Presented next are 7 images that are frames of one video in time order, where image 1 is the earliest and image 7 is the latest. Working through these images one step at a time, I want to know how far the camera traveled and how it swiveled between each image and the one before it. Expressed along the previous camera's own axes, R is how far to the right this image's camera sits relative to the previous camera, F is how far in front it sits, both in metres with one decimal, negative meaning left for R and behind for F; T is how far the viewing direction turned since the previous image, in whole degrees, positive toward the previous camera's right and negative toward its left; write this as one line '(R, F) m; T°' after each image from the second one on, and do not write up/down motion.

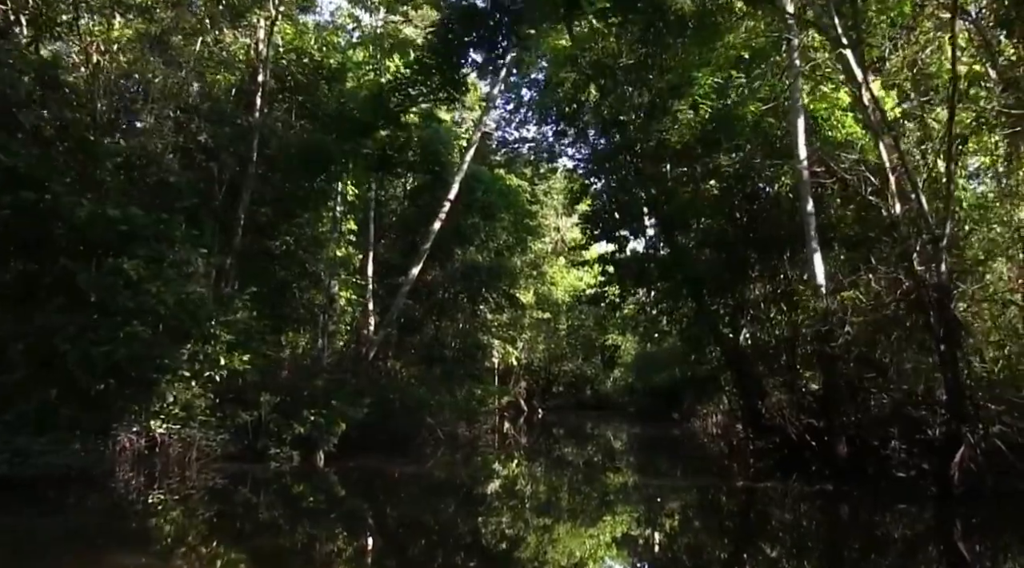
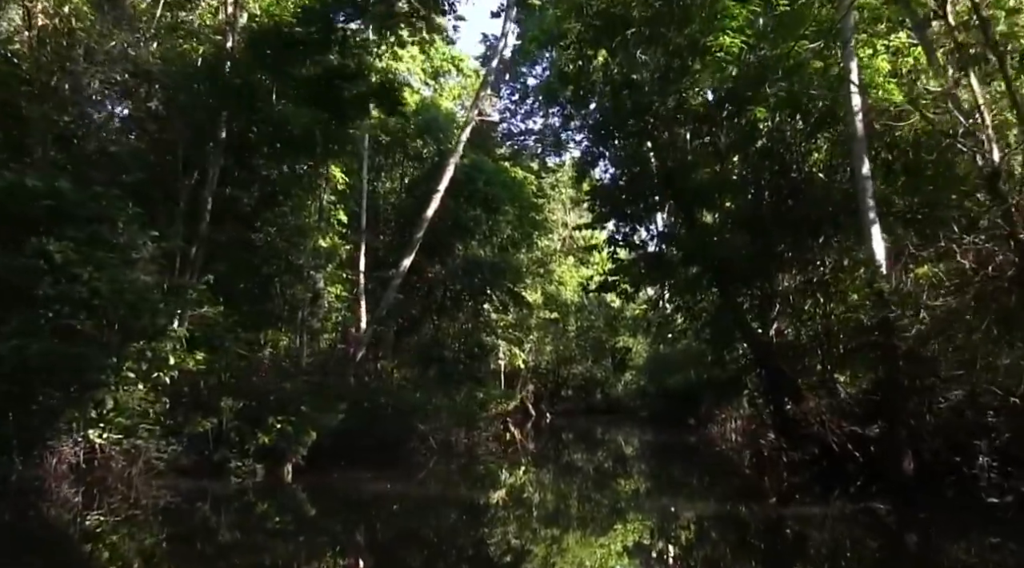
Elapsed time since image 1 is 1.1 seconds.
(+0.2, +1.6) m; -1°
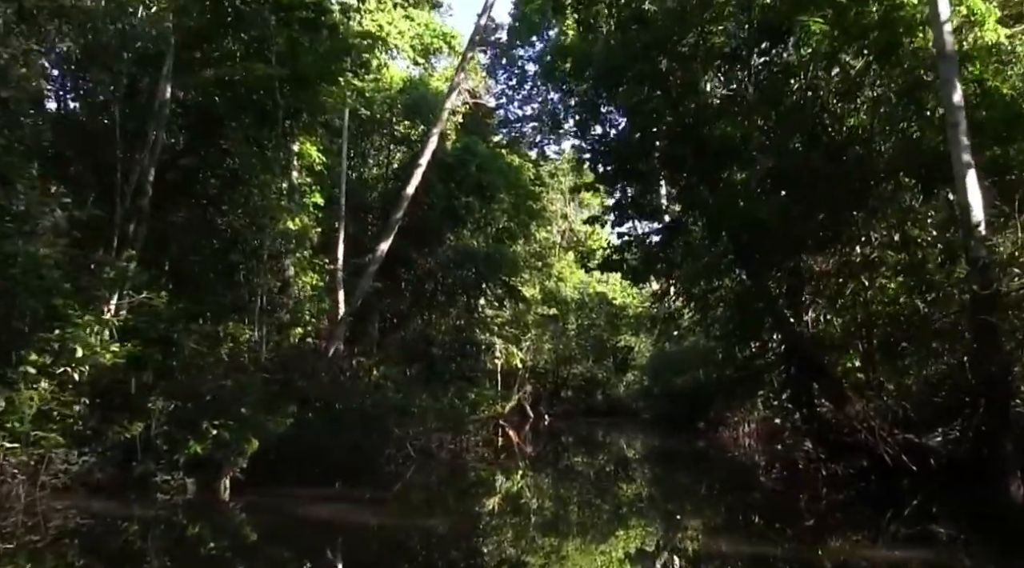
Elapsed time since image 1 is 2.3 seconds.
(+0.2, +1.8) m; 0°
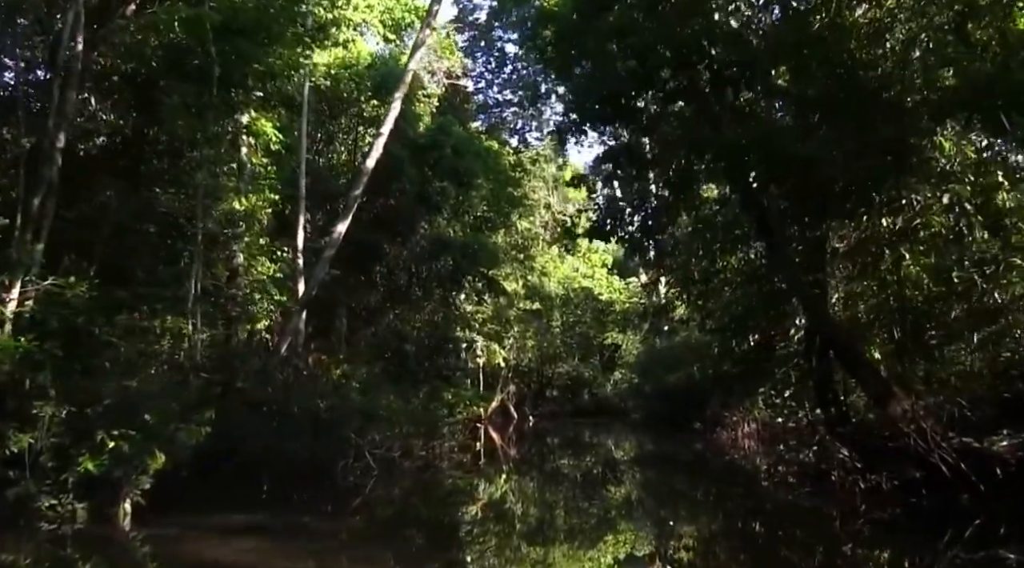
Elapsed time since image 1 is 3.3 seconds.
(+0.1, +1.6) m; +1°
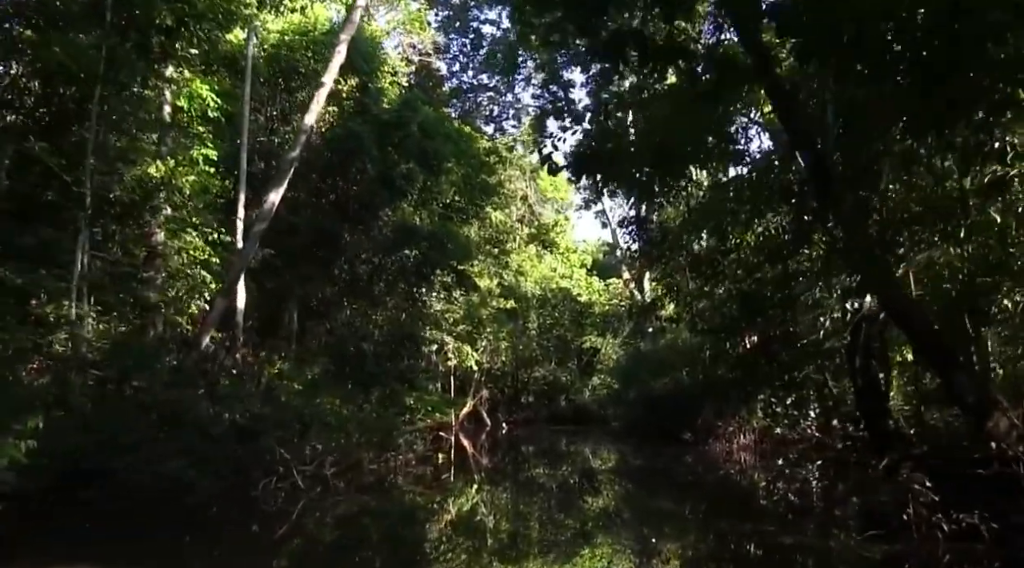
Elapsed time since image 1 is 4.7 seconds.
(+0.1, +2.0) m; +1°
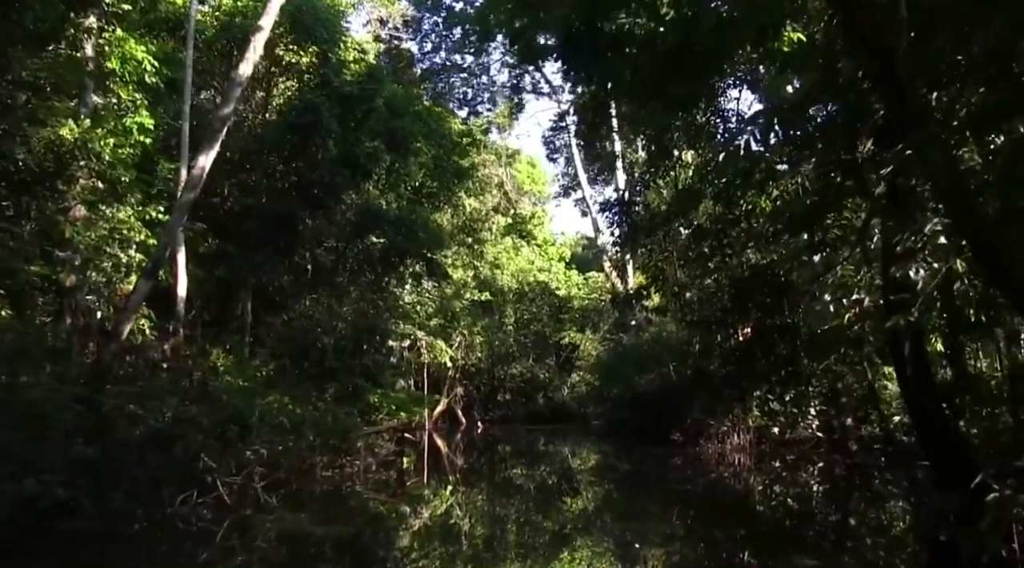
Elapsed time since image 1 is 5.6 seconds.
(+0.1, +1.4) m; +1°
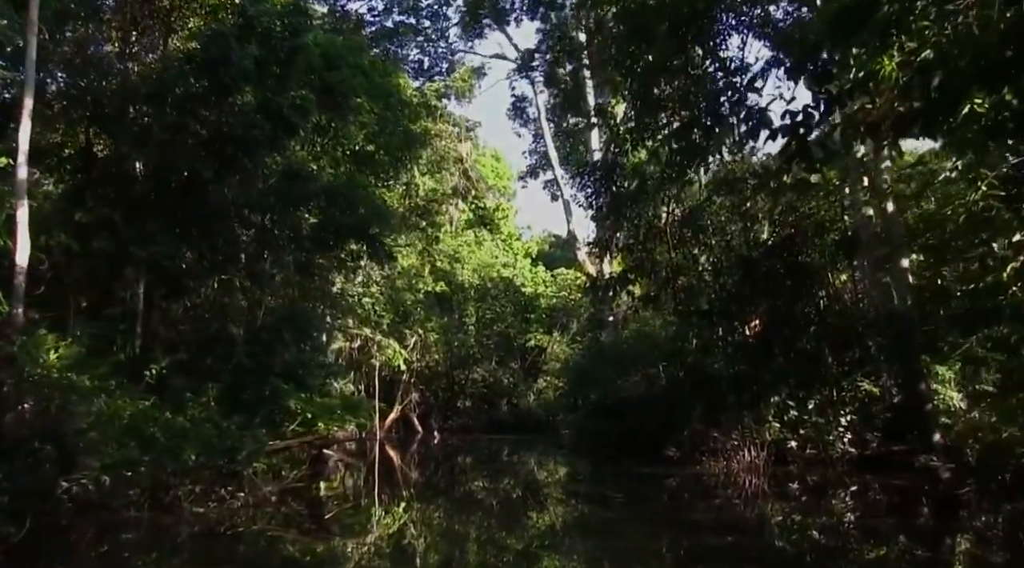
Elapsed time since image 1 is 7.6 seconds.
(+0.1, +3.1) m; +2°
